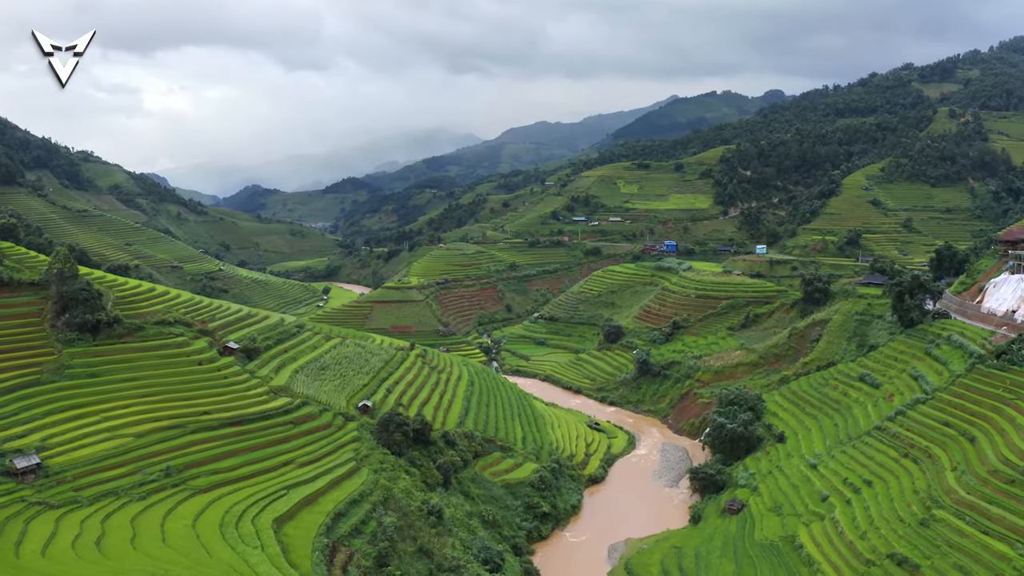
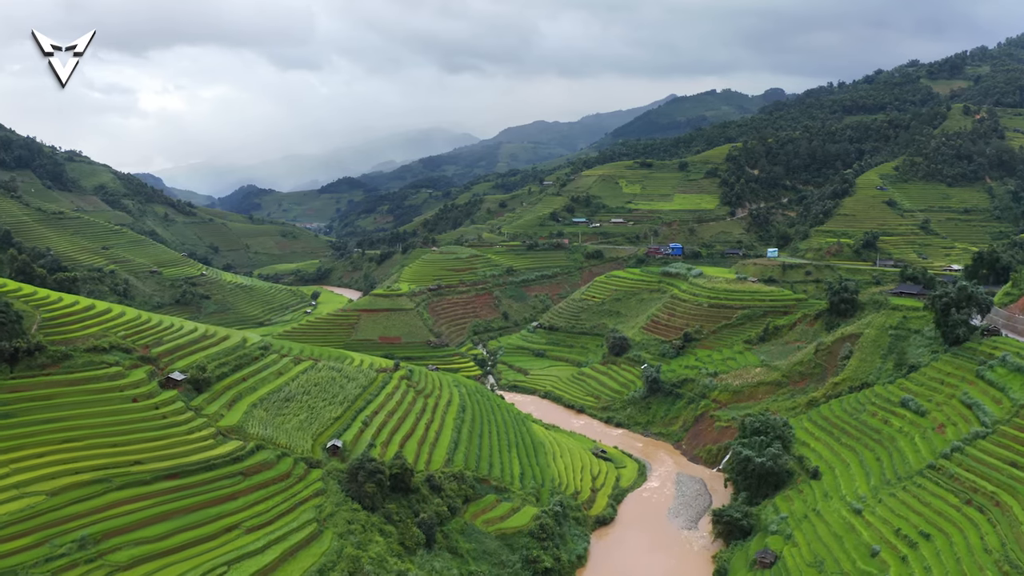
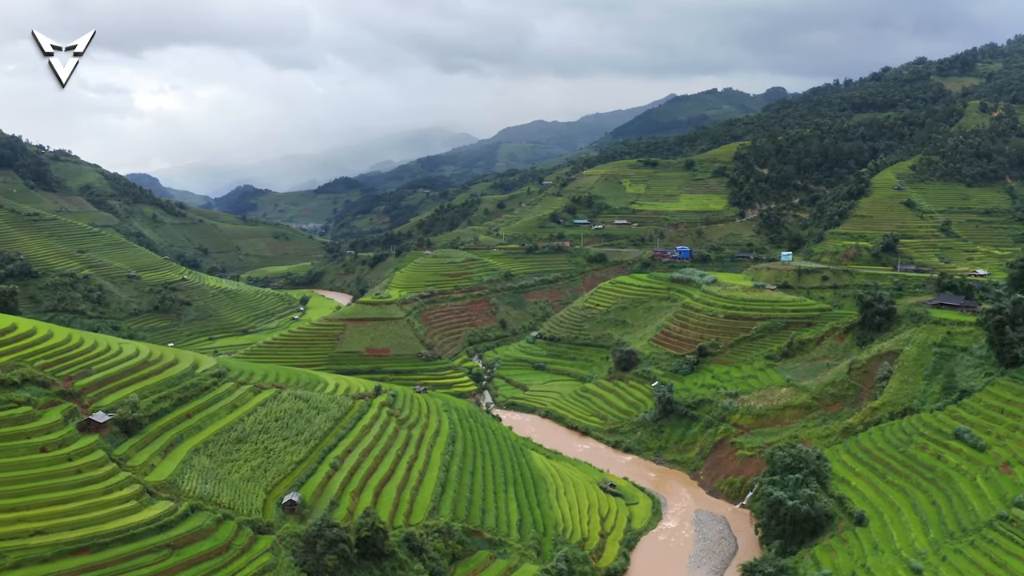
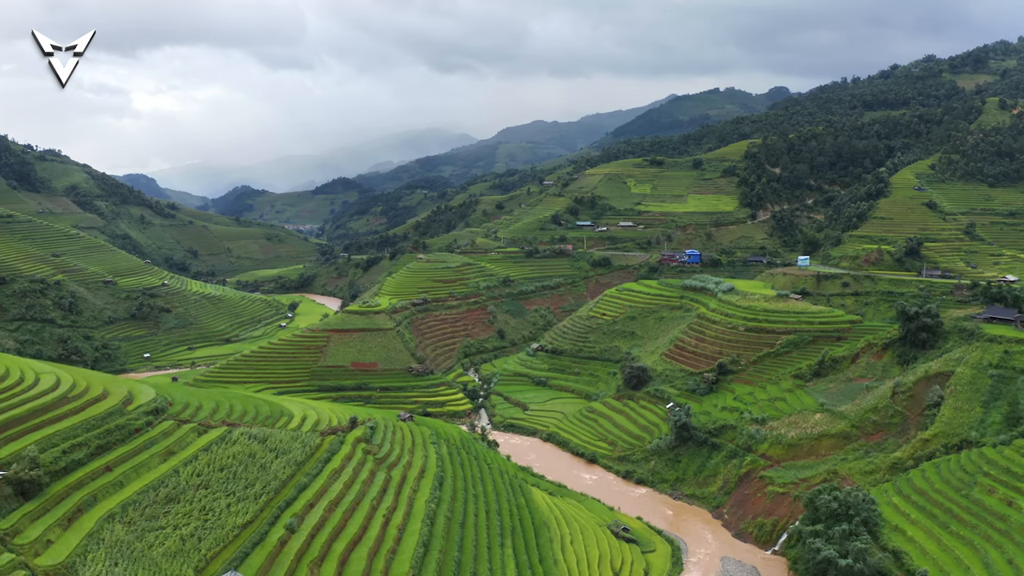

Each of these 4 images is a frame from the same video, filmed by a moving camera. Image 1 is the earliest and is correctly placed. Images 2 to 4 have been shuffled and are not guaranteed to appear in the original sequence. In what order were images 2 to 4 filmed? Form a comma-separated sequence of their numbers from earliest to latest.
2, 3, 4
